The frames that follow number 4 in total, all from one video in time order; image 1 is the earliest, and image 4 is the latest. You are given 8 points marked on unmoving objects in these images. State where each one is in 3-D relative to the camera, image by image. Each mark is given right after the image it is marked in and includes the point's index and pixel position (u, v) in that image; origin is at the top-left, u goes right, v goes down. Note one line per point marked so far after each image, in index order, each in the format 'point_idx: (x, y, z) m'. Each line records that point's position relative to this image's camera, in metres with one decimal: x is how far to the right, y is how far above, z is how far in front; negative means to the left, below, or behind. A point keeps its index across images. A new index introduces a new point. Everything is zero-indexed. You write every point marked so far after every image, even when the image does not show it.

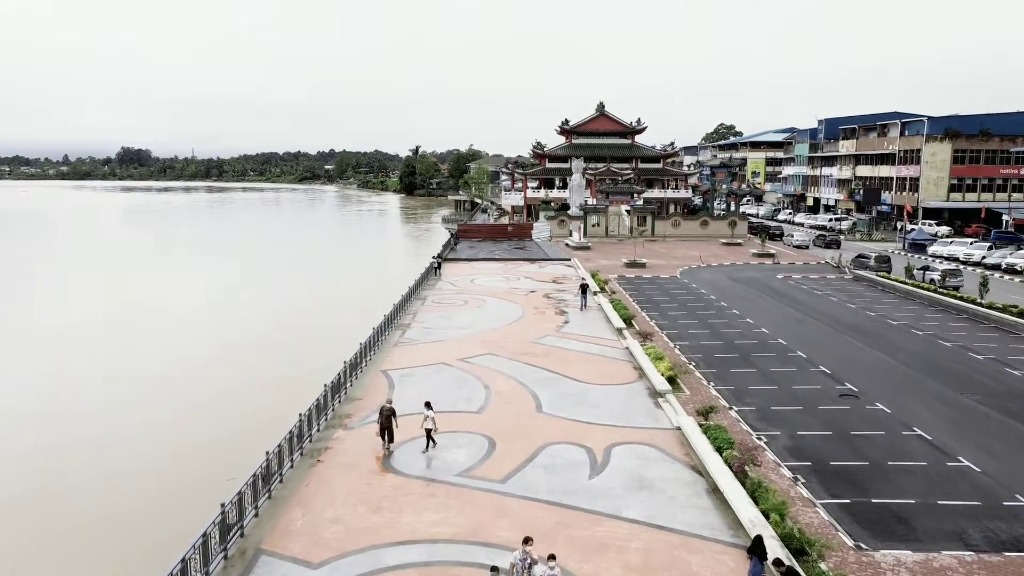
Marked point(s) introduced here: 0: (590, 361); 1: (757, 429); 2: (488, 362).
0: (+1.7, -1.6, +19.7) m
1: (+3.9, -2.3, +14.3) m
2: (-0.5, -1.6, +19.6) m
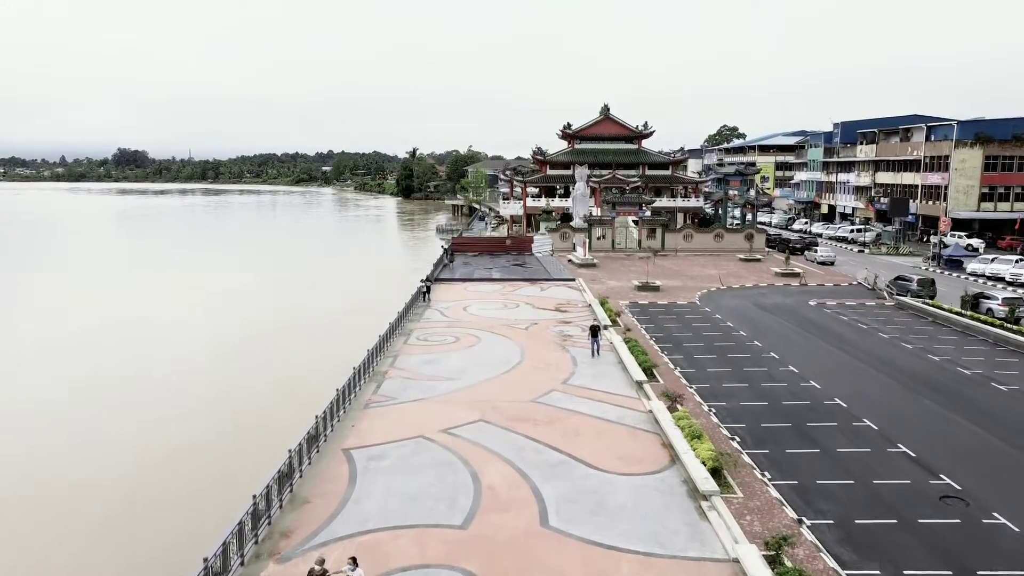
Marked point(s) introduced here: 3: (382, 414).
0: (+1.6, -2.6, +15.8) m
1: (+3.9, -3.2, +10.4) m
2: (-0.6, -2.6, +15.7) m
3: (-2.5, -2.4, +16.9) m
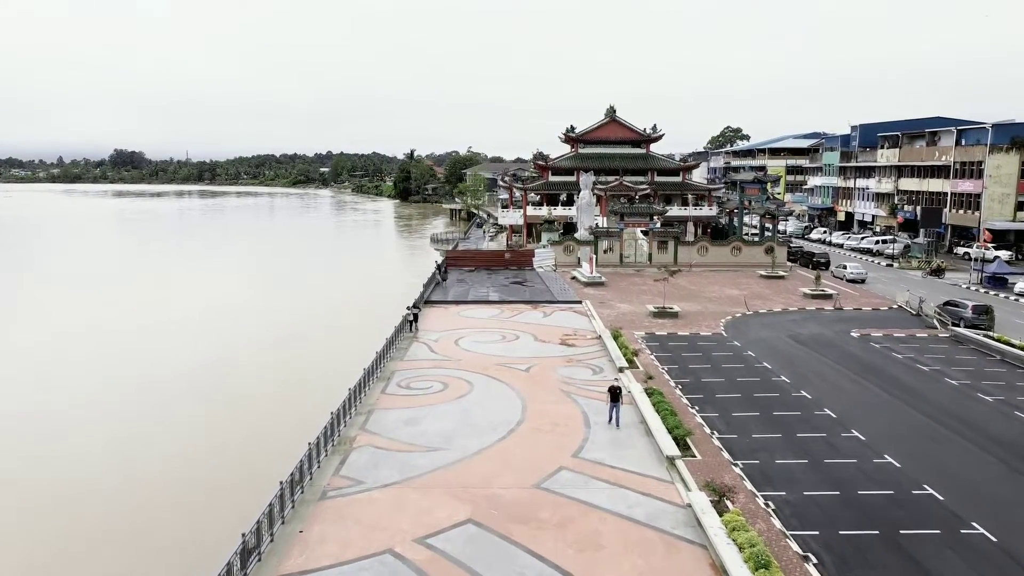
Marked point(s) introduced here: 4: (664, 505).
0: (+1.6, -3.4, +11.9) m
1: (+3.9, -4.1, +6.5) m
2: (-0.6, -3.4, +11.8) m
3: (-2.5, -3.3, +13.0) m
4: (+2.3, -3.2, +13.2) m
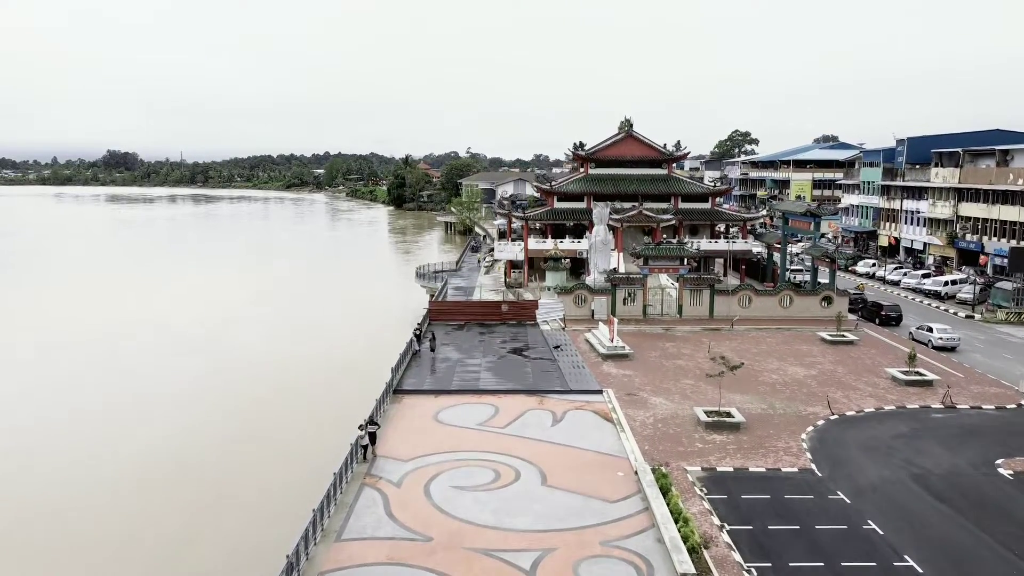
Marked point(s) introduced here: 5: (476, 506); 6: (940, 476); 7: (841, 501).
0: (+1.5, -5.8, +3.7) m
1: (+3.8, -6.5, -1.7) m
2: (-0.7, -5.8, +3.6) m
3: (-2.5, -5.7, +4.8) m
4: (+2.2, -5.6, +5.0) m
5: (-0.6, -4.1, +16.9) m
6: (+8.8, -3.8, +18.4) m
7: (+6.3, -4.0, +17.0) m
